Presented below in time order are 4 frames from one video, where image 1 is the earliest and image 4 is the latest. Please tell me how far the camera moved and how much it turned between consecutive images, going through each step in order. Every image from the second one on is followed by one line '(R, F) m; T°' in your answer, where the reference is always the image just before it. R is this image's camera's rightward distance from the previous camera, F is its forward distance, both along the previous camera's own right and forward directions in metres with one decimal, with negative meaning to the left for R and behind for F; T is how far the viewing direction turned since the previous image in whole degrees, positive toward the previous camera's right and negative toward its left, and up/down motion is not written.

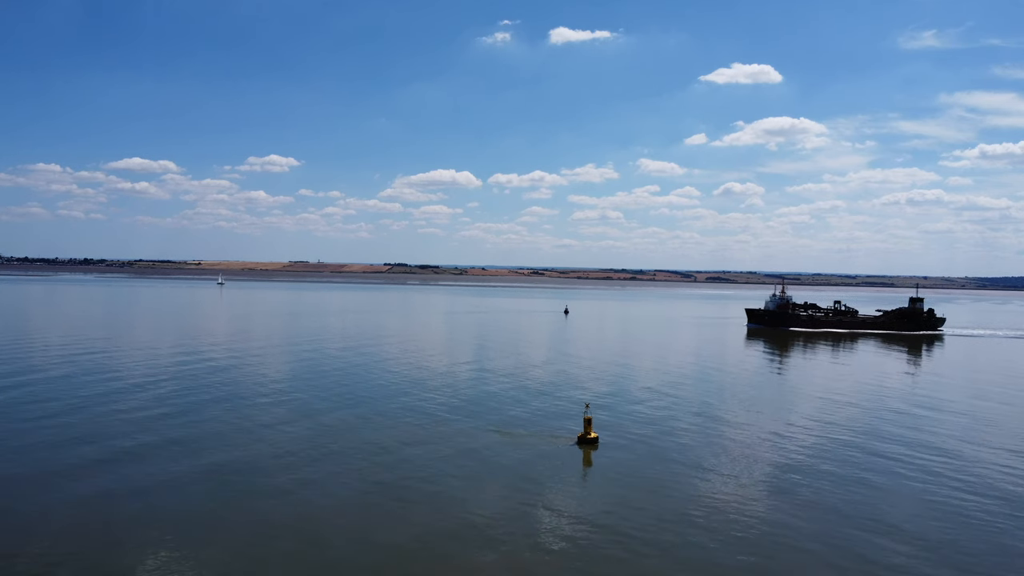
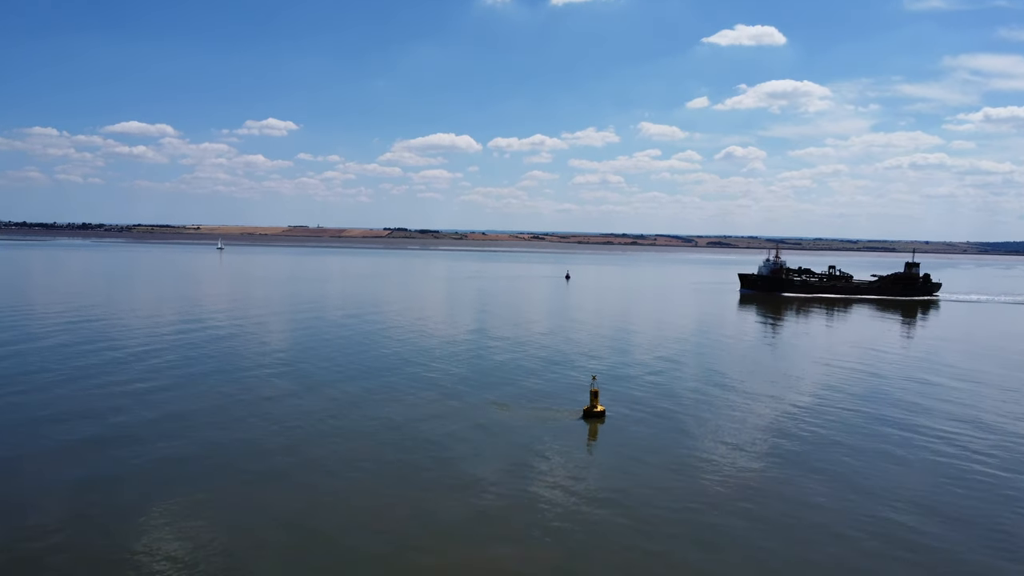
(-0.1, -0.7) m; 0°
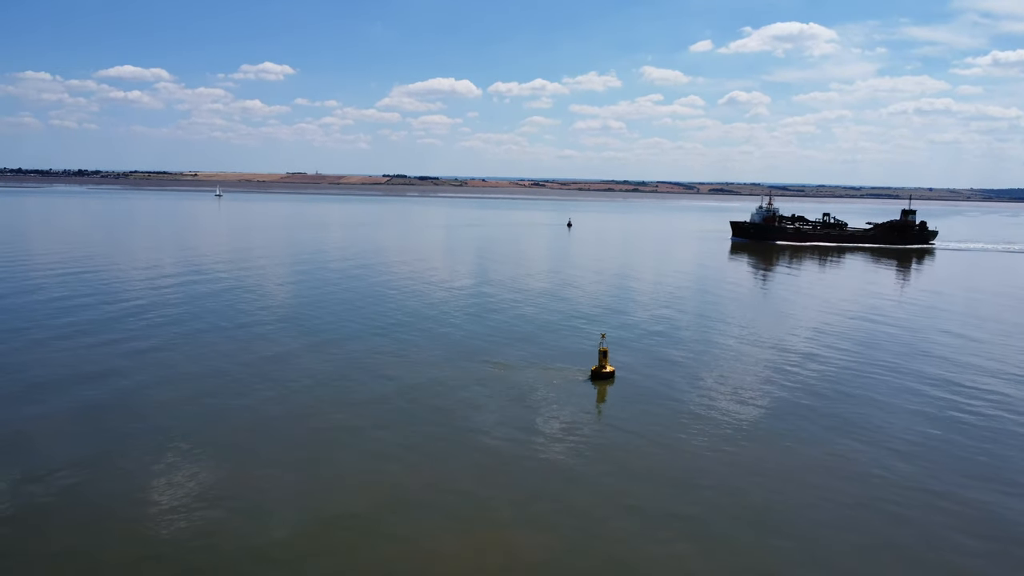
(-0.1, -1.2) m; 0°
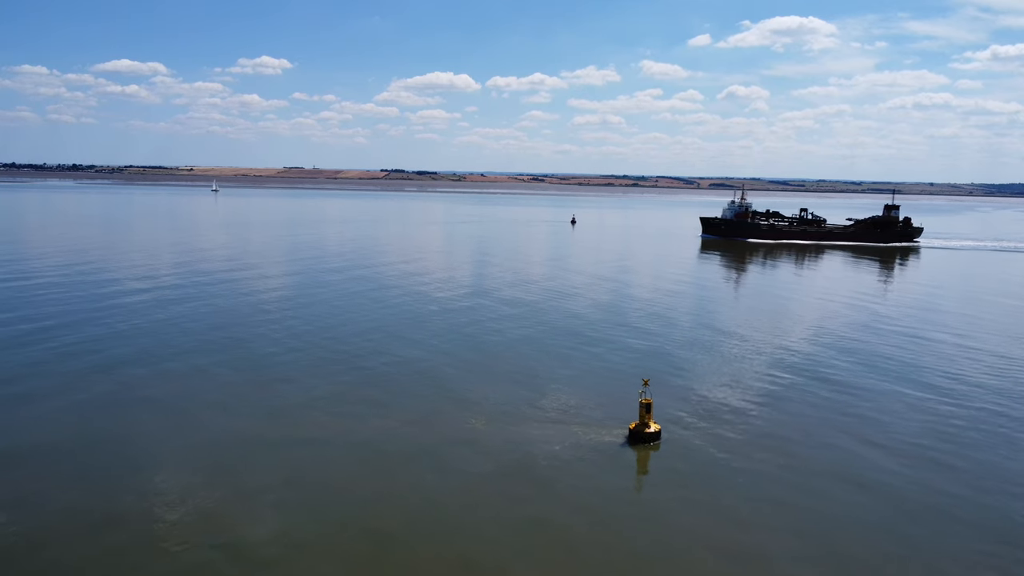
(0.0, -0.1) m; 0°
